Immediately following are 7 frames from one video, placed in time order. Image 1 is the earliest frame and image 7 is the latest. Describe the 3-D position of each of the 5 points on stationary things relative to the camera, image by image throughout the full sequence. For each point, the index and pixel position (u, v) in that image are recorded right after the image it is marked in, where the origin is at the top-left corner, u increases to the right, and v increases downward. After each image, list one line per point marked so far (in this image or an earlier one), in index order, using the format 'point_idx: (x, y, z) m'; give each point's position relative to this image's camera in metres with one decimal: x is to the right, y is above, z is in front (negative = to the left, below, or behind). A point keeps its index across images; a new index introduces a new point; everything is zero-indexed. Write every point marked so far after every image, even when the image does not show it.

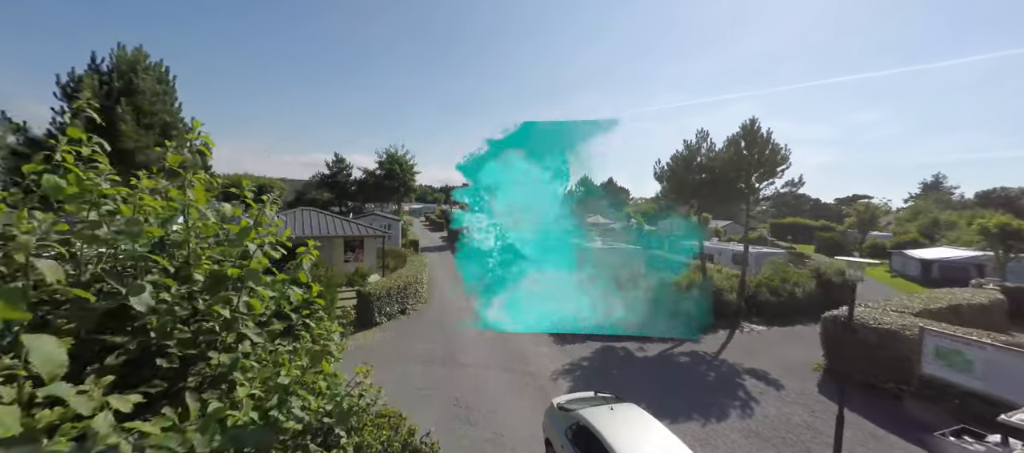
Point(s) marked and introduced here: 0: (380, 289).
0: (-4.0, -1.9, +10.6) m
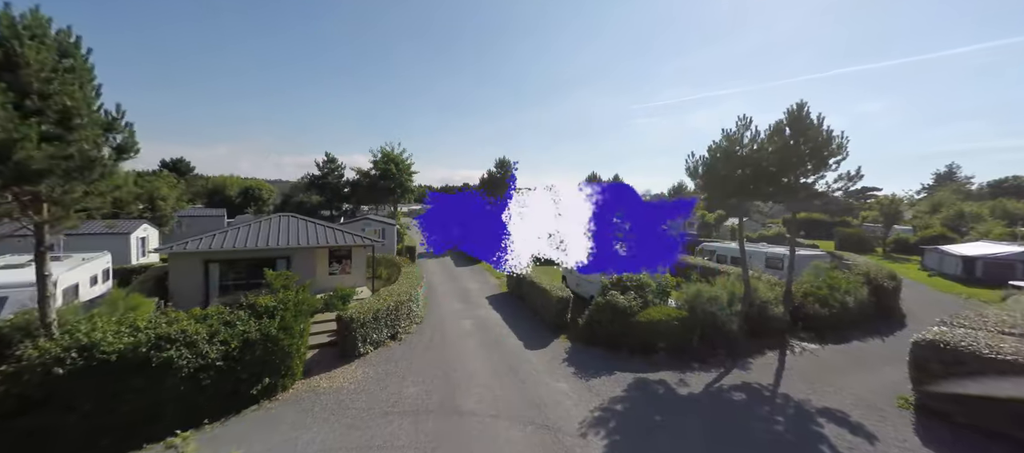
0: (-3.7, -2.2, +8.9) m
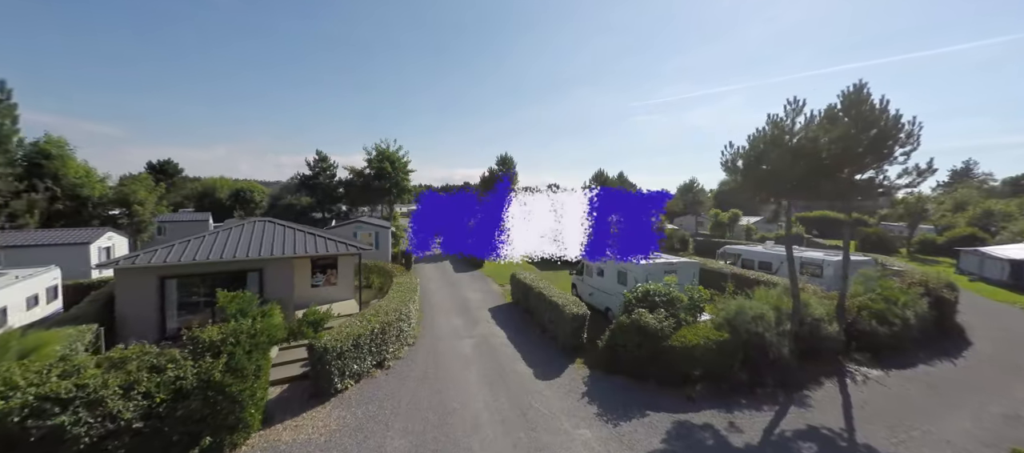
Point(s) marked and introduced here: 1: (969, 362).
0: (-3.5, -2.4, +7.4) m
1: (+11.7, -3.5, +9.0) m
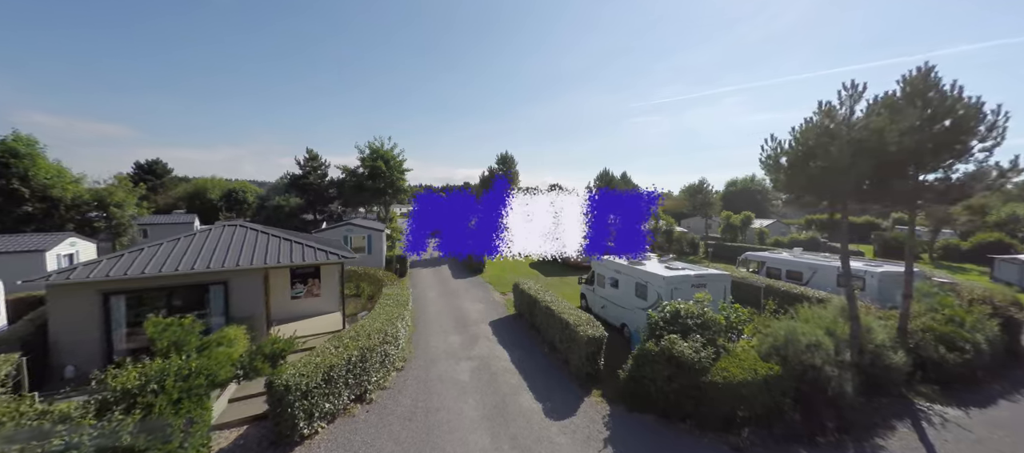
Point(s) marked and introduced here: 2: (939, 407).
0: (-3.4, -2.5, +6.0) m
1: (+11.8, -3.7, +7.6) m
2: (+8.7, -3.7, +7.1) m
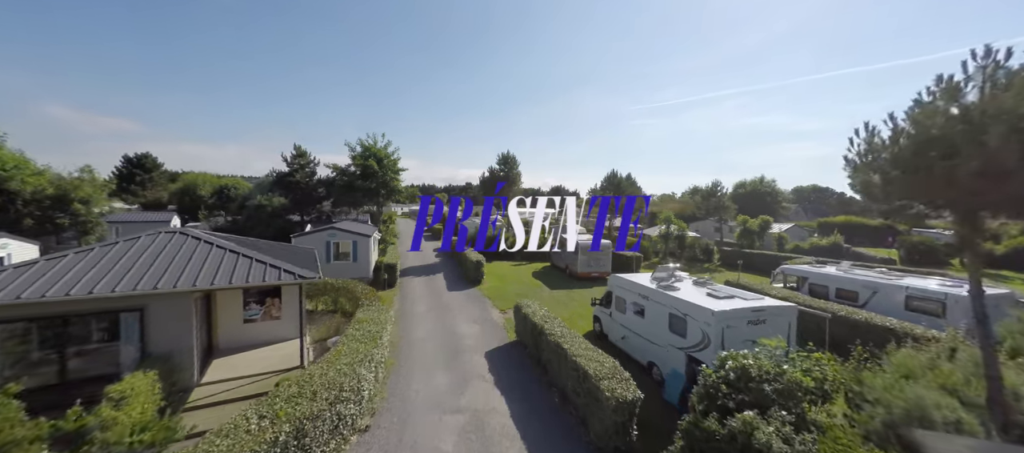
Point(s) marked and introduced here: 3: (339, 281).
0: (-3.5, -2.8, +4.0) m
1: (+11.8, -4.1, +5.4) m
2: (+8.6, -4.1, +4.9) m
3: (-6.5, -2.1, +13.0) m
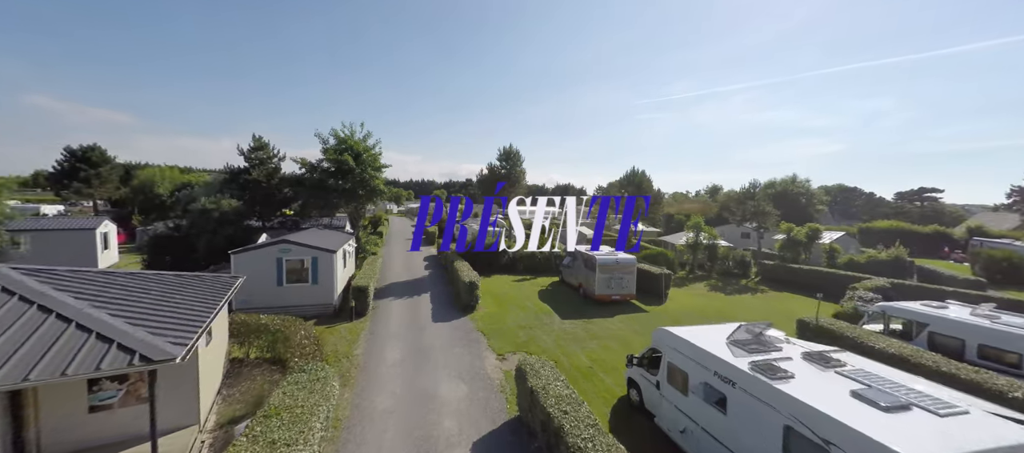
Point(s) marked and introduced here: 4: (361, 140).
0: (-3.5, -3.4, +0.6) m
1: (+11.8, -4.8, +2.0) m
2: (+8.6, -4.8, +1.5) m
3: (-6.4, -2.6, +9.6) m
4: (-8.5, +4.9, +19.9) m
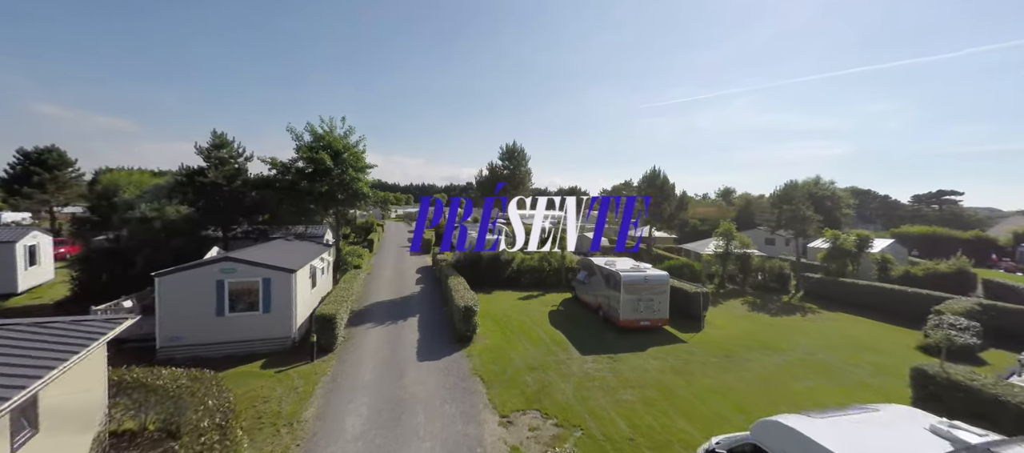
0: (-3.4, -3.7, -2.3) m
1: (+11.9, -5.0, -0.9) m
2: (+8.7, -4.9, -1.4) m
3: (-6.3, -2.9, +6.8) m
4: (-8.3, +4.4, +17.2) m
